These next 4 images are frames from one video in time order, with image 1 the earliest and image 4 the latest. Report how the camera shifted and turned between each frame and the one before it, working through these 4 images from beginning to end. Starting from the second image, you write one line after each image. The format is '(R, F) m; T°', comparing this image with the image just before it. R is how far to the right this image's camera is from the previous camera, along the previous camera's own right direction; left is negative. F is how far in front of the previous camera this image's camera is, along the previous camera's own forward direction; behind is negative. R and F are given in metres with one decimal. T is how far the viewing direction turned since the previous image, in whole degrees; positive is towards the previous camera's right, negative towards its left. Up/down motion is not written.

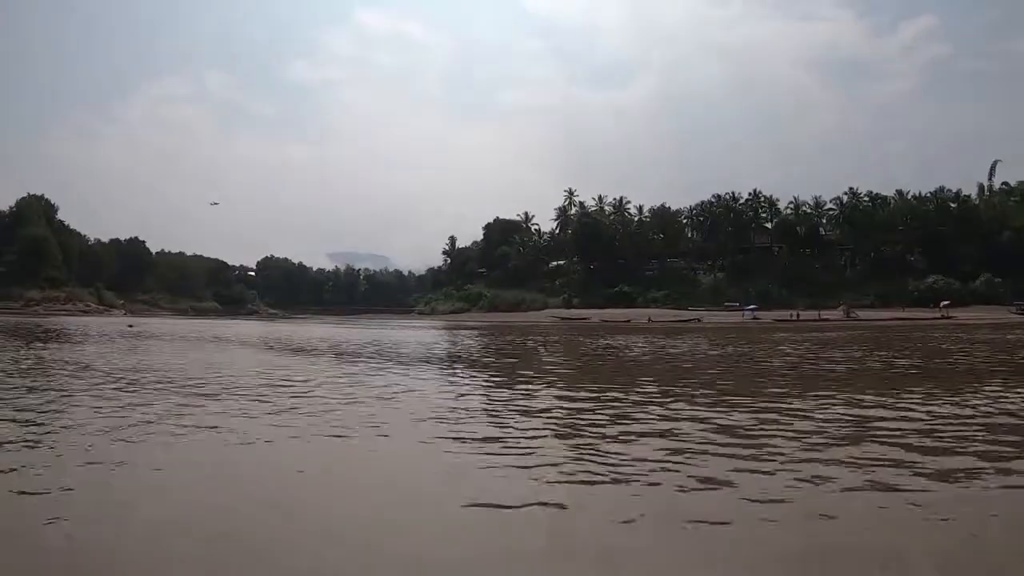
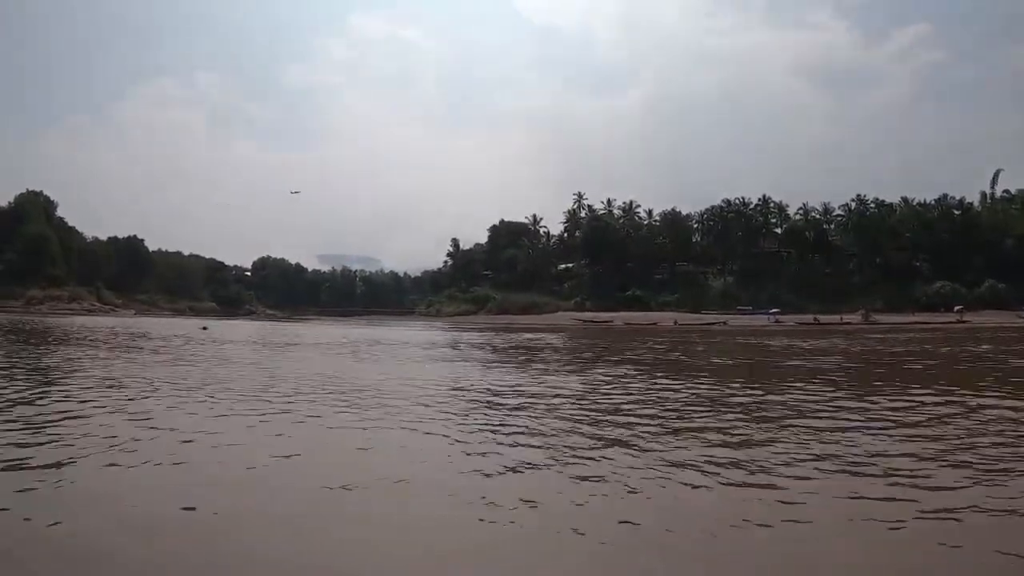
(-1.6, -0.2) m; +1°
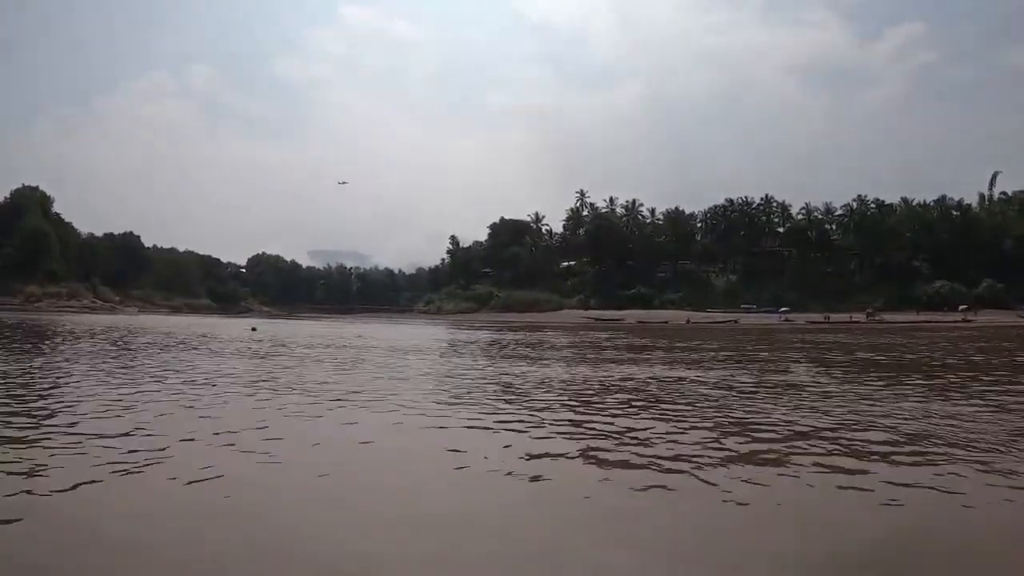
(-0.9, -0.1) m; +1°
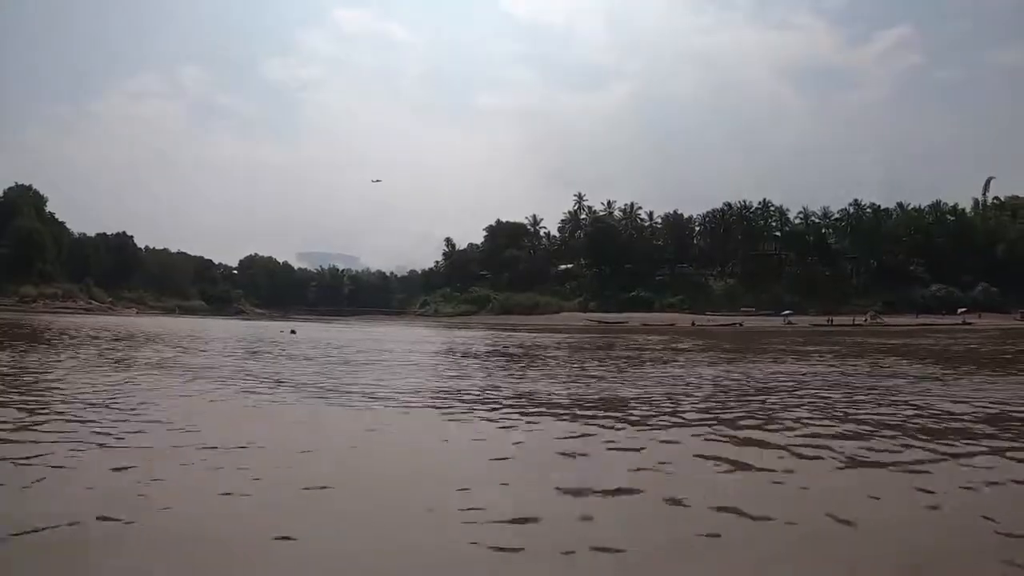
(-0.7, 0.0) m; +1°
